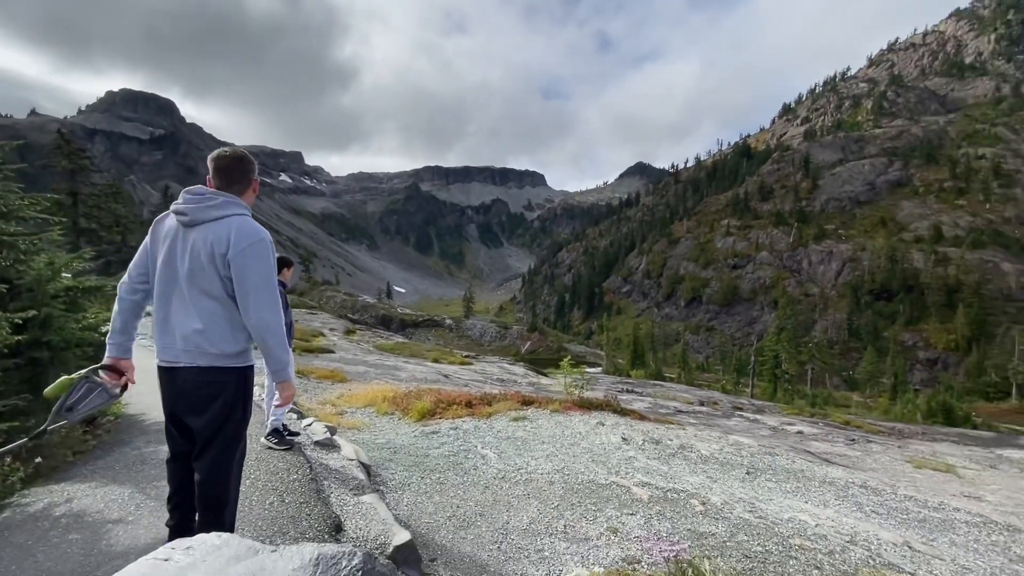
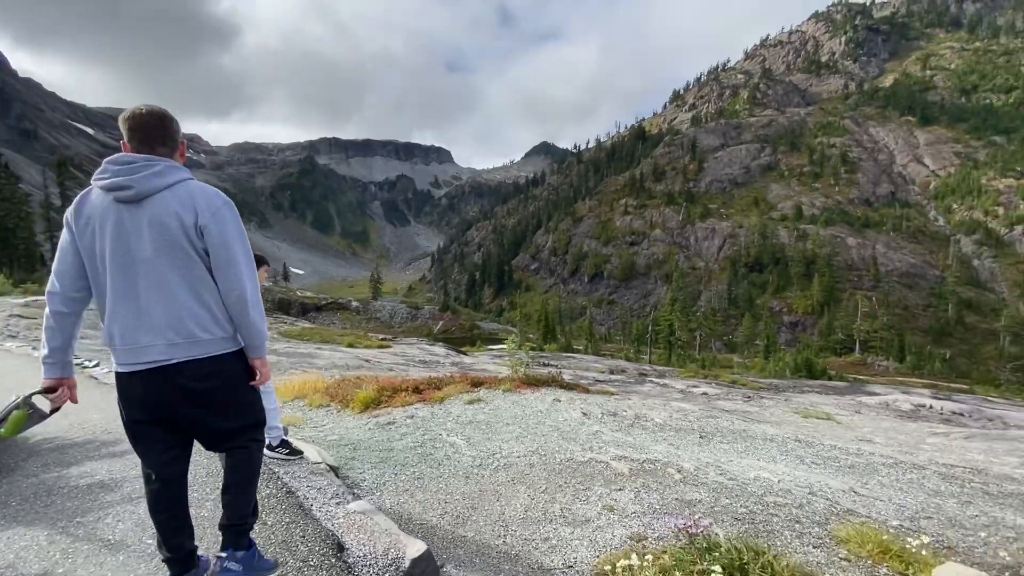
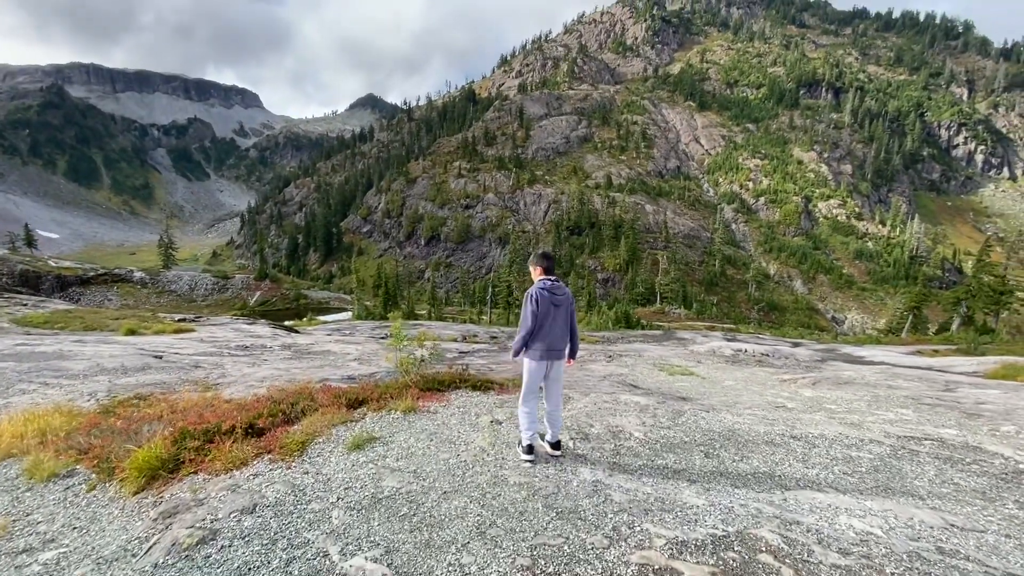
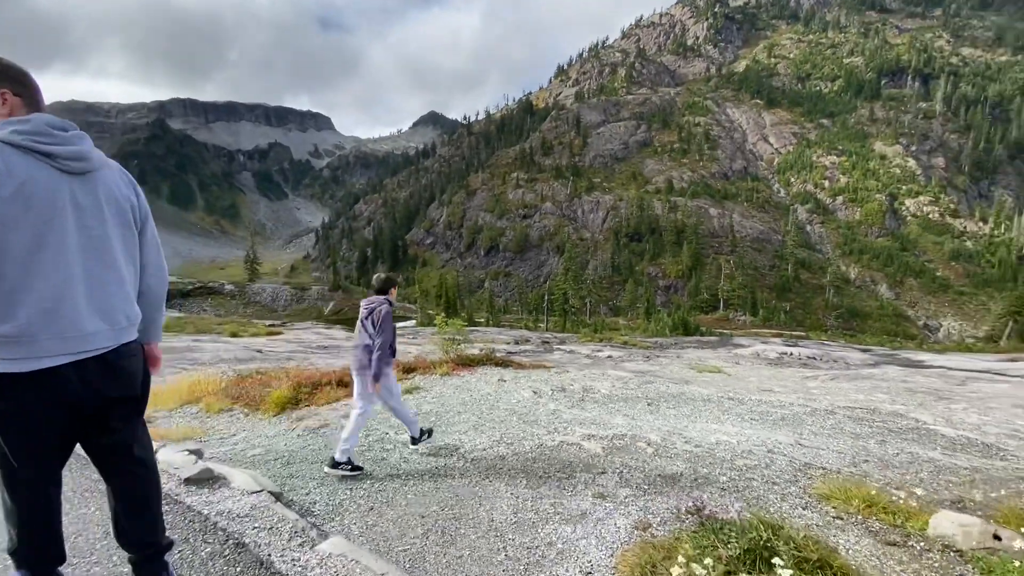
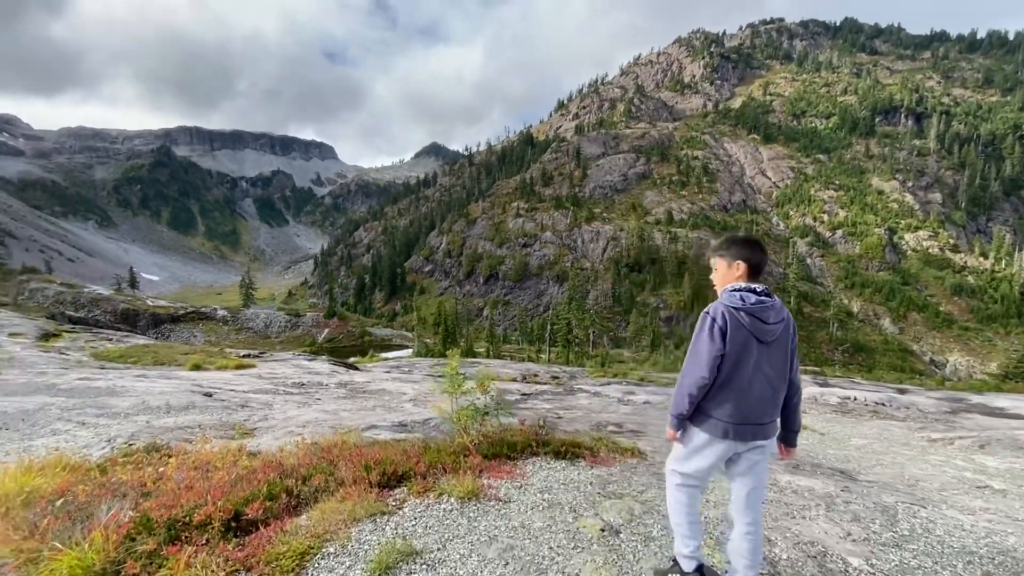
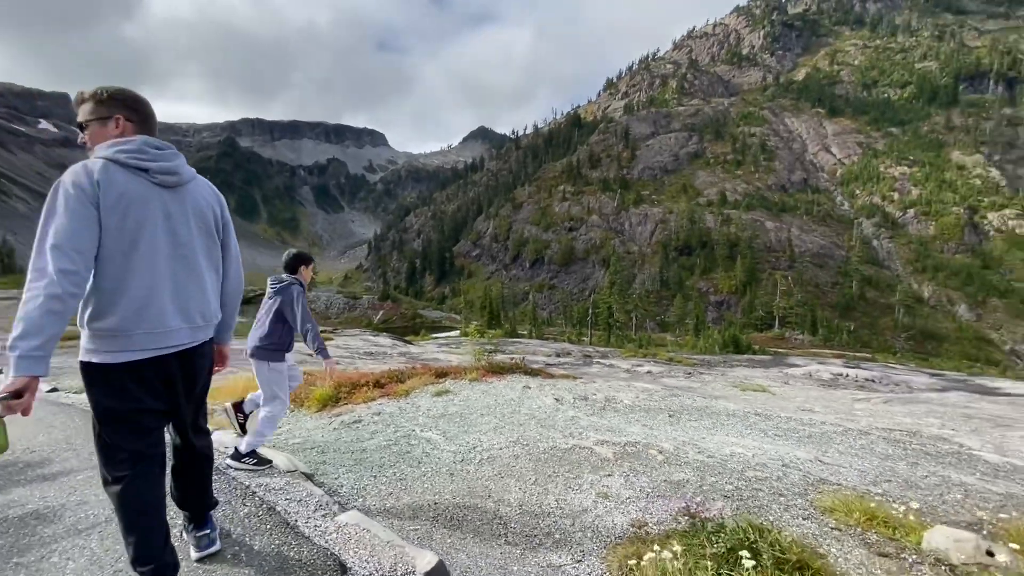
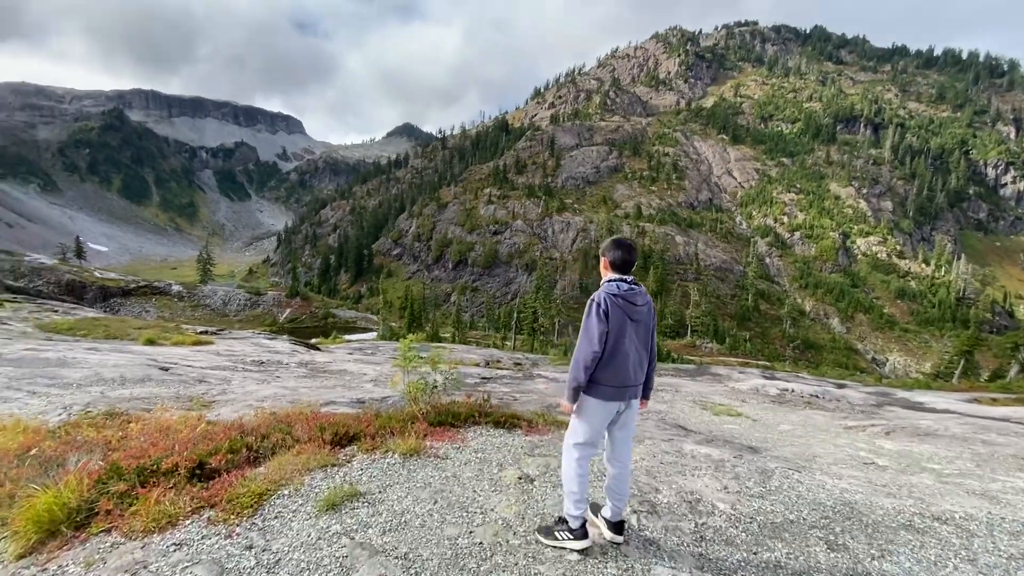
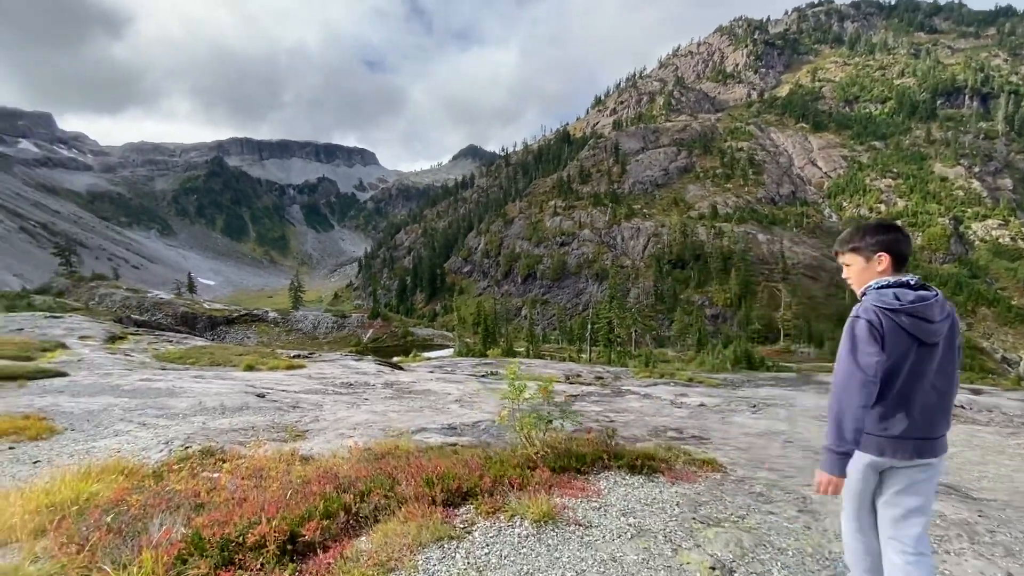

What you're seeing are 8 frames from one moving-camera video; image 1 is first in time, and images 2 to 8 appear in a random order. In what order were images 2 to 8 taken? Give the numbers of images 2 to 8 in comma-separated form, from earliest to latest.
2, 6, 4, 3, 7, 5, 8
